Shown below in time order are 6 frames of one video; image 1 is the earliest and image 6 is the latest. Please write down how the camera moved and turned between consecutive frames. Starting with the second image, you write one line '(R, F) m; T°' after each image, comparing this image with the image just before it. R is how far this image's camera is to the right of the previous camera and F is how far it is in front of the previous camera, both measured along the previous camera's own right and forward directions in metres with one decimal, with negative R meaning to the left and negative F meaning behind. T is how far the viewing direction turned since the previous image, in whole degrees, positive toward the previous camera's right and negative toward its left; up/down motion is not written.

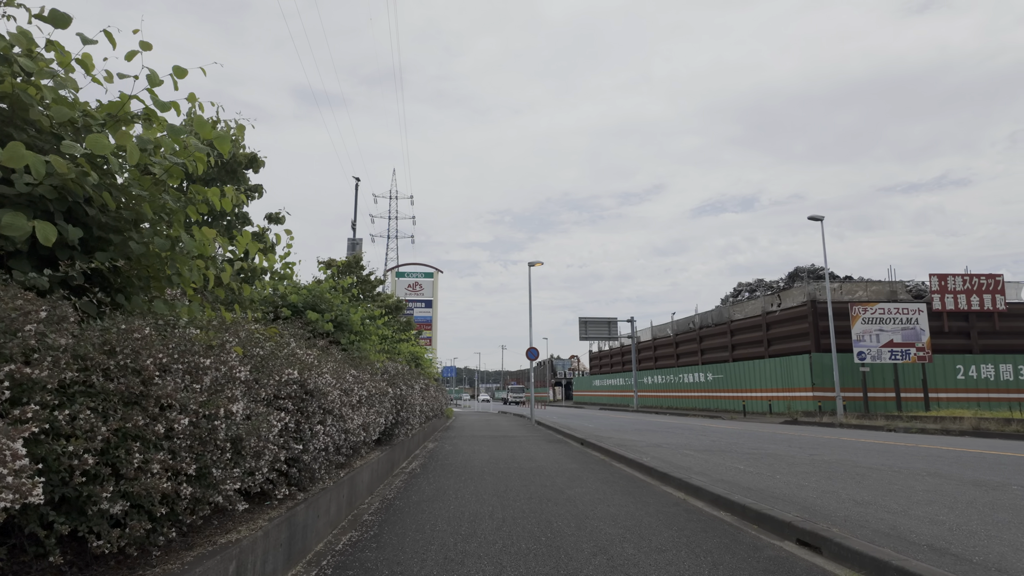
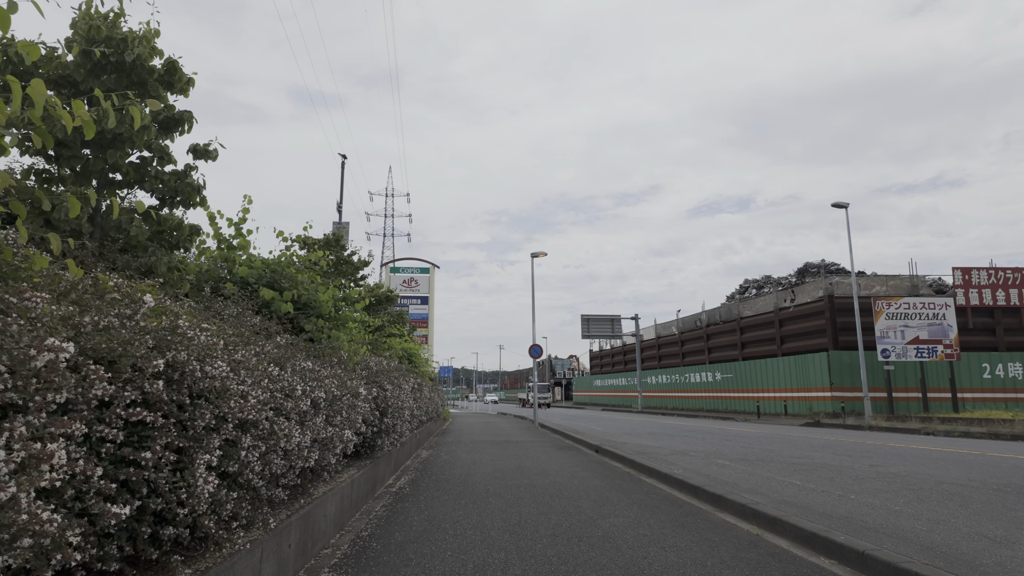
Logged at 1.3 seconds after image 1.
(-0.2, +2.0) m; 0°
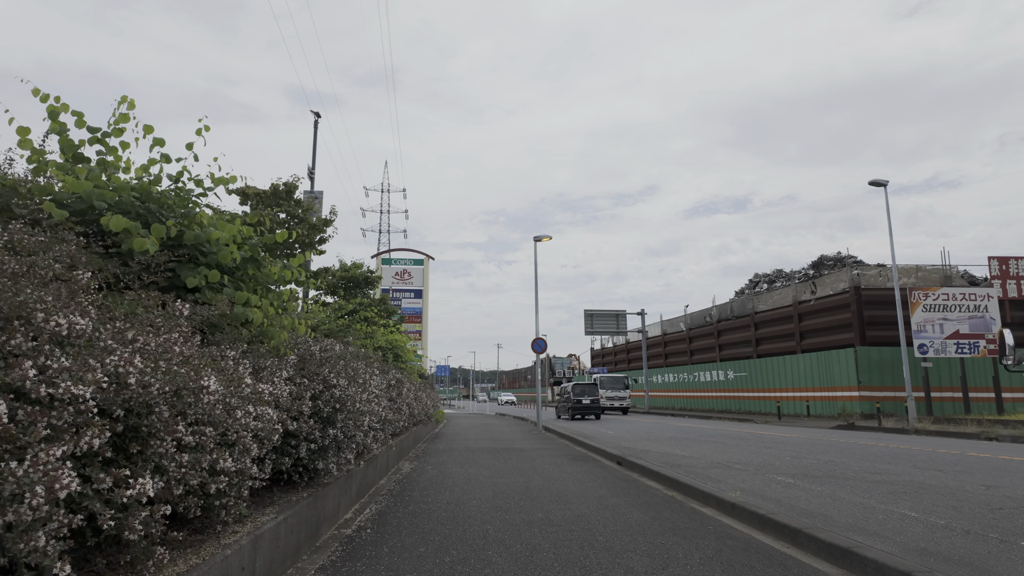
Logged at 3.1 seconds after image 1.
(-0.1, +2.7) m; 0°
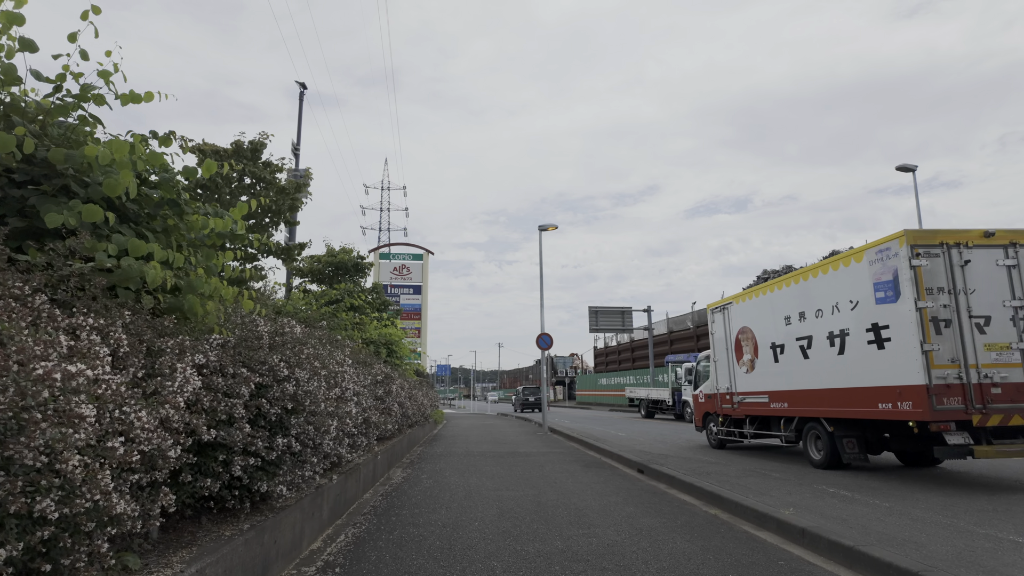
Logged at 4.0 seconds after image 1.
(-0.1, +1.4) m; 0°
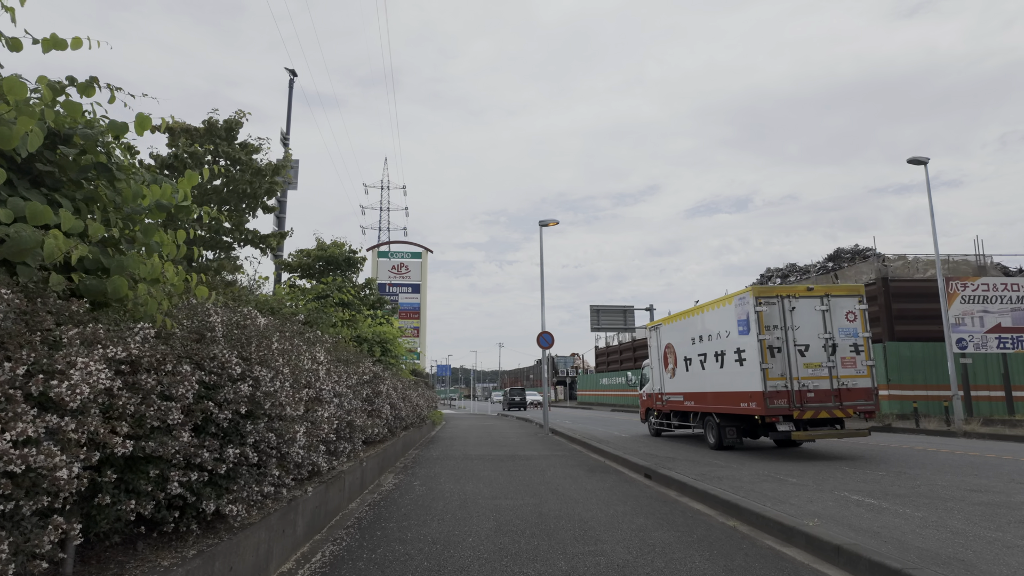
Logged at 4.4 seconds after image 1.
(0.0, +0.6) m; 0°
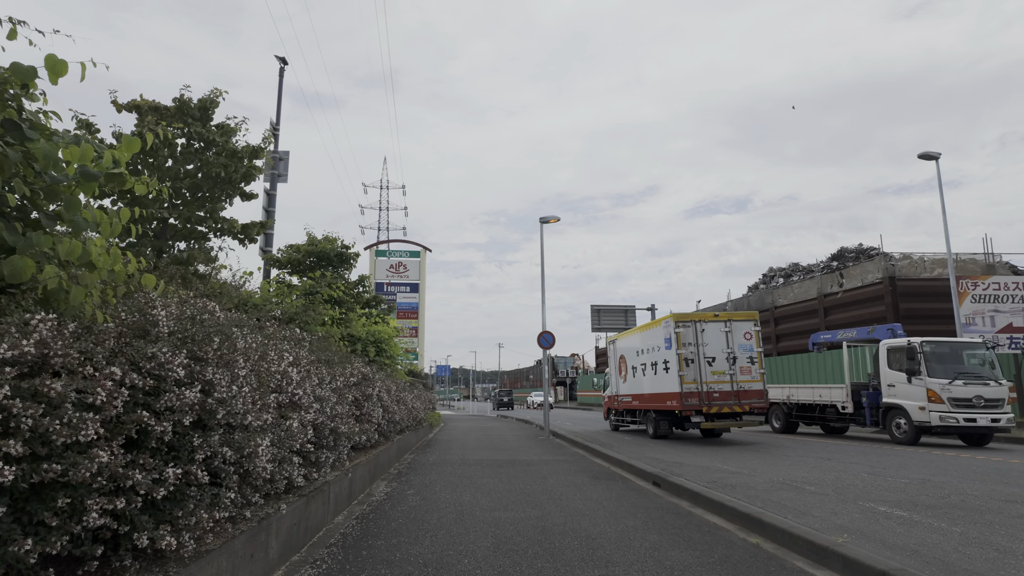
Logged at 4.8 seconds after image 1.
(0.0, +0.6) m; 0°
